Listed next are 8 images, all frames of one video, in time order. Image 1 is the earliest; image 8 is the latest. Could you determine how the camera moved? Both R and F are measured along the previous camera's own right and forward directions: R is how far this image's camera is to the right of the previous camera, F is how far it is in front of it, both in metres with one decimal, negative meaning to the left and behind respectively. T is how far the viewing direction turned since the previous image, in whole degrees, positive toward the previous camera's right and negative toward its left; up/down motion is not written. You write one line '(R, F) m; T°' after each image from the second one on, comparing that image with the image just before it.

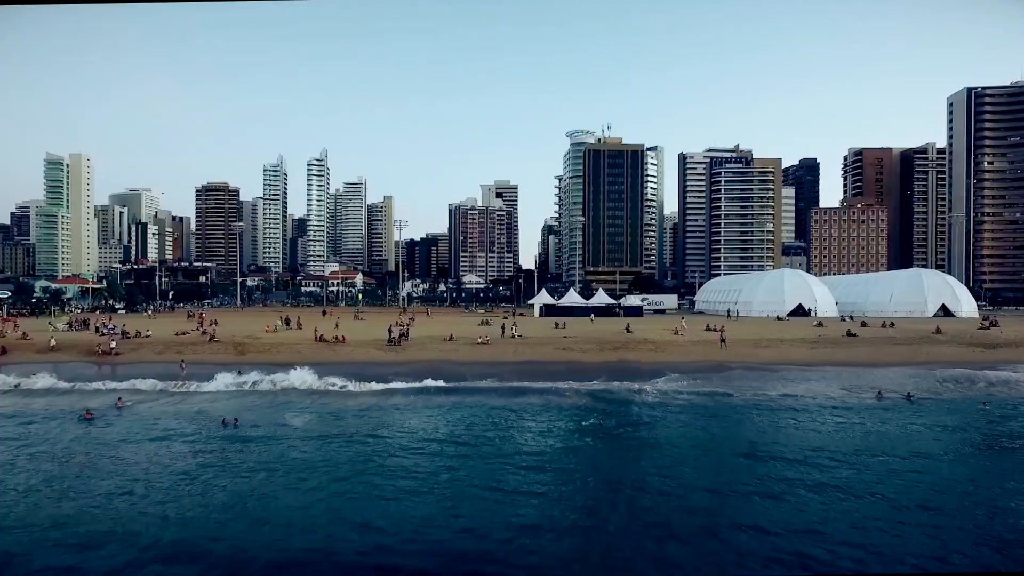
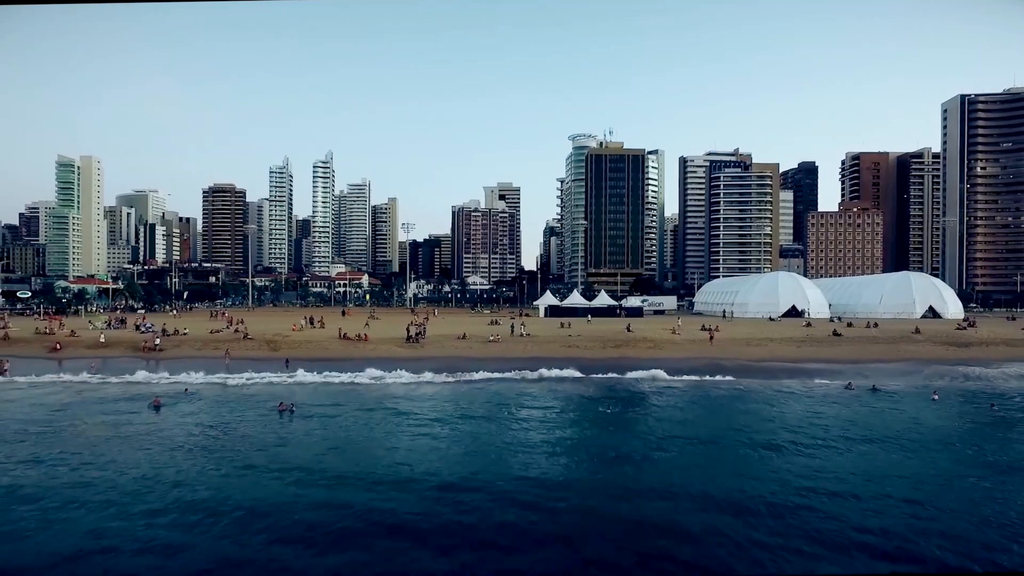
(-0.5, -2.9) m; 0°
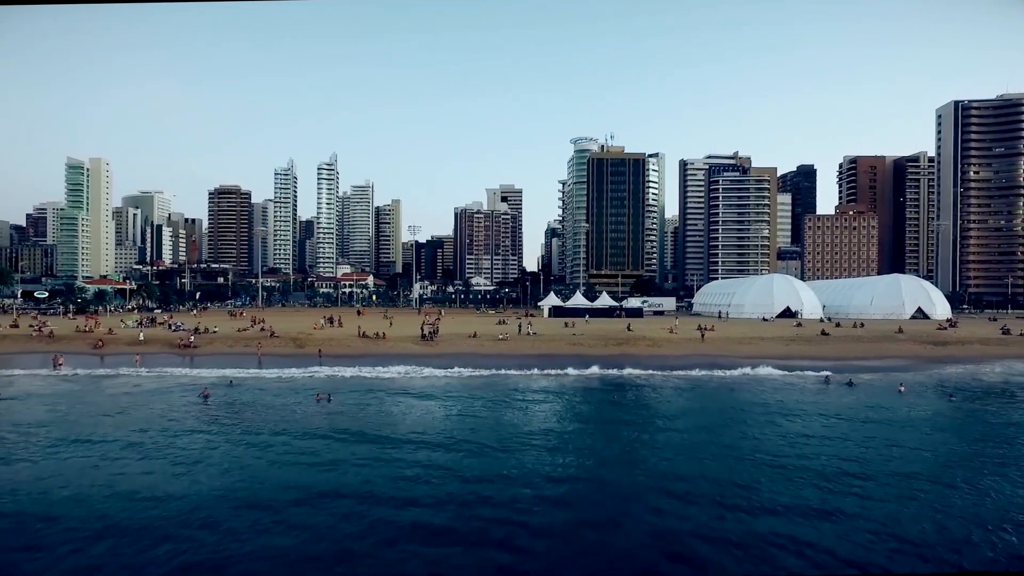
(-0.5, -2.6) m; 0°
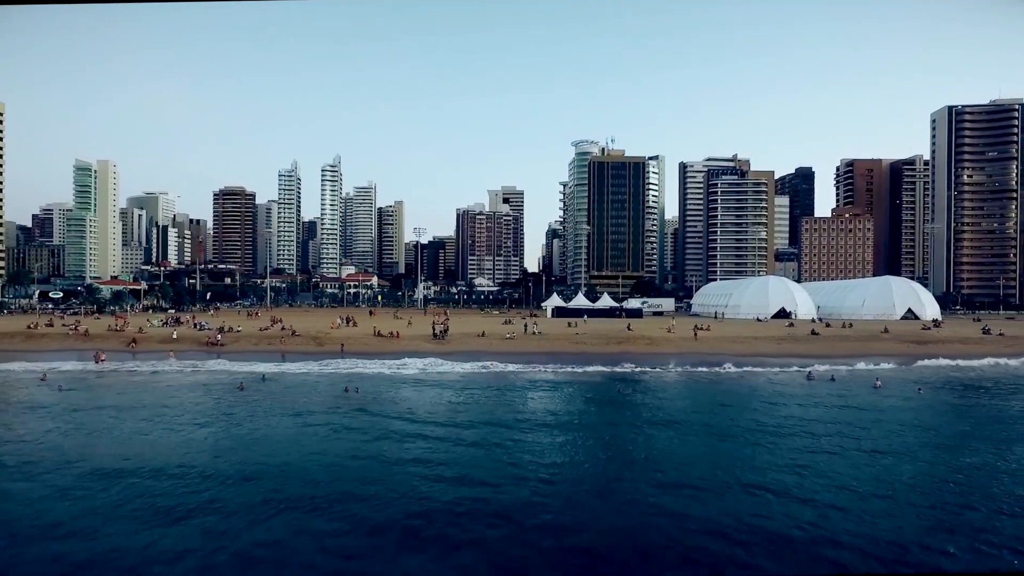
(-0.5, -2.4) m; 0°
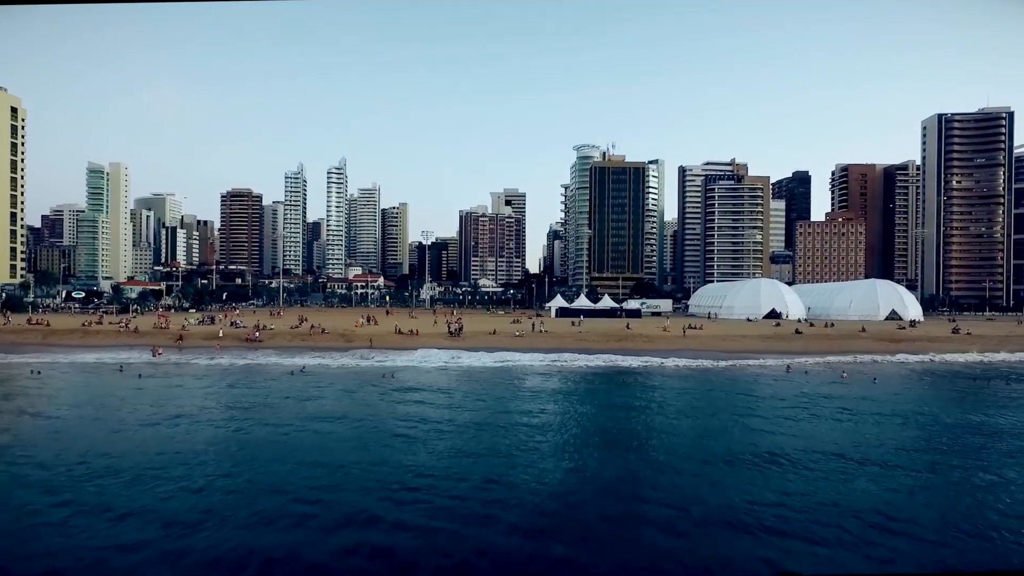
(-0.7, -4.1) m; 0°
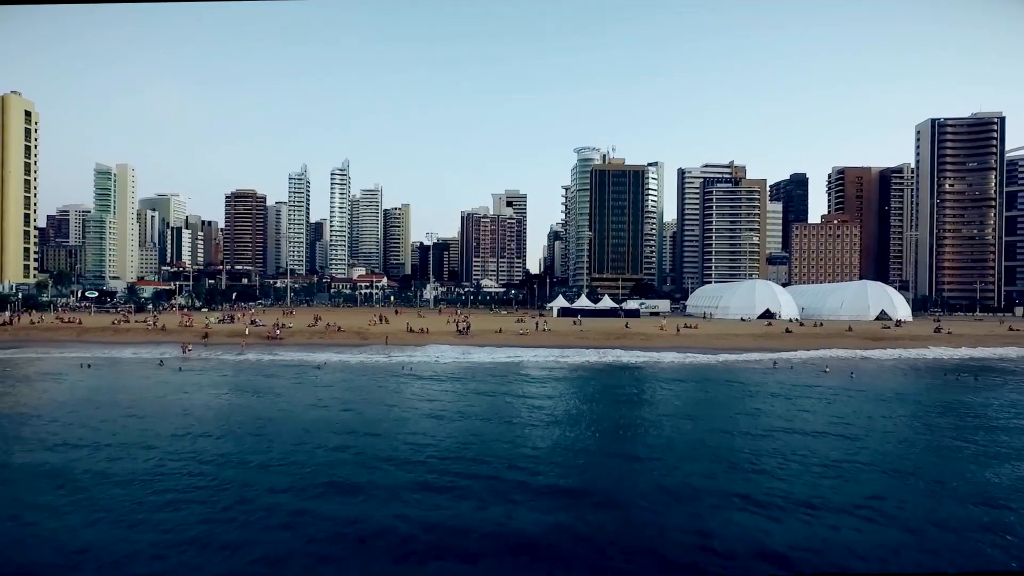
(-0.4, -2.7) m; 0°
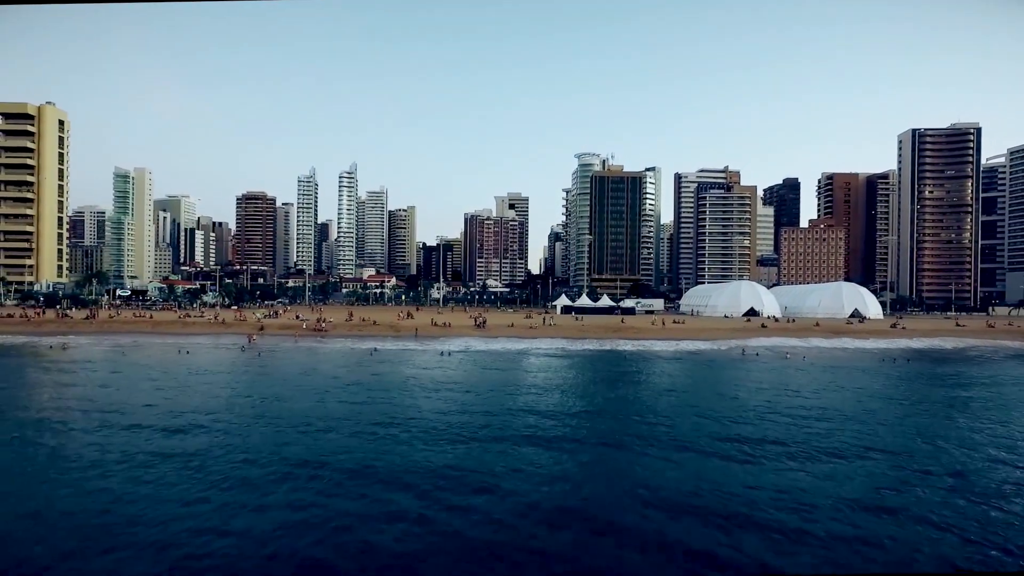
(-1.1, -7.6) m; 0°
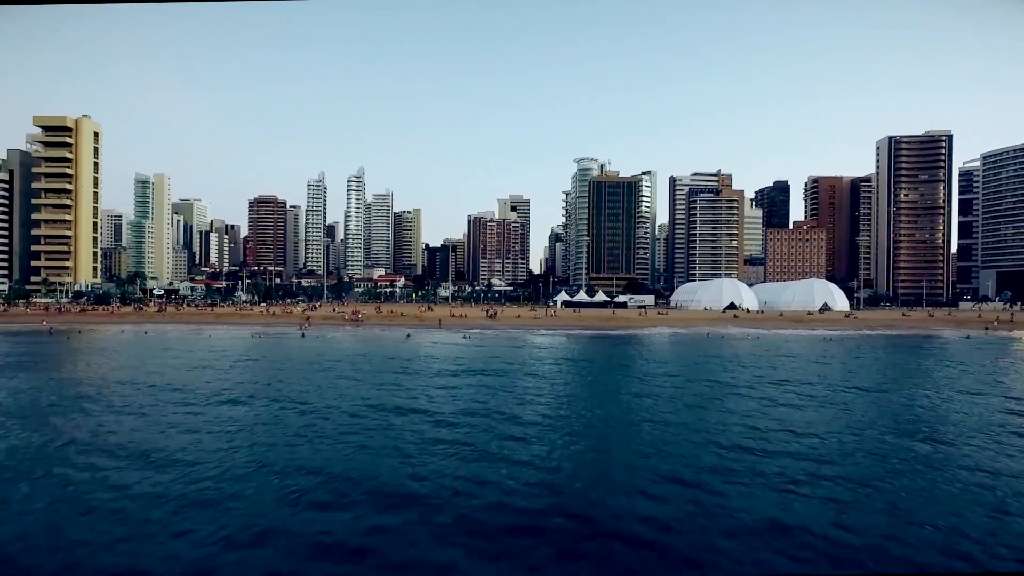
(-0.7, -9.6) m; 0°
